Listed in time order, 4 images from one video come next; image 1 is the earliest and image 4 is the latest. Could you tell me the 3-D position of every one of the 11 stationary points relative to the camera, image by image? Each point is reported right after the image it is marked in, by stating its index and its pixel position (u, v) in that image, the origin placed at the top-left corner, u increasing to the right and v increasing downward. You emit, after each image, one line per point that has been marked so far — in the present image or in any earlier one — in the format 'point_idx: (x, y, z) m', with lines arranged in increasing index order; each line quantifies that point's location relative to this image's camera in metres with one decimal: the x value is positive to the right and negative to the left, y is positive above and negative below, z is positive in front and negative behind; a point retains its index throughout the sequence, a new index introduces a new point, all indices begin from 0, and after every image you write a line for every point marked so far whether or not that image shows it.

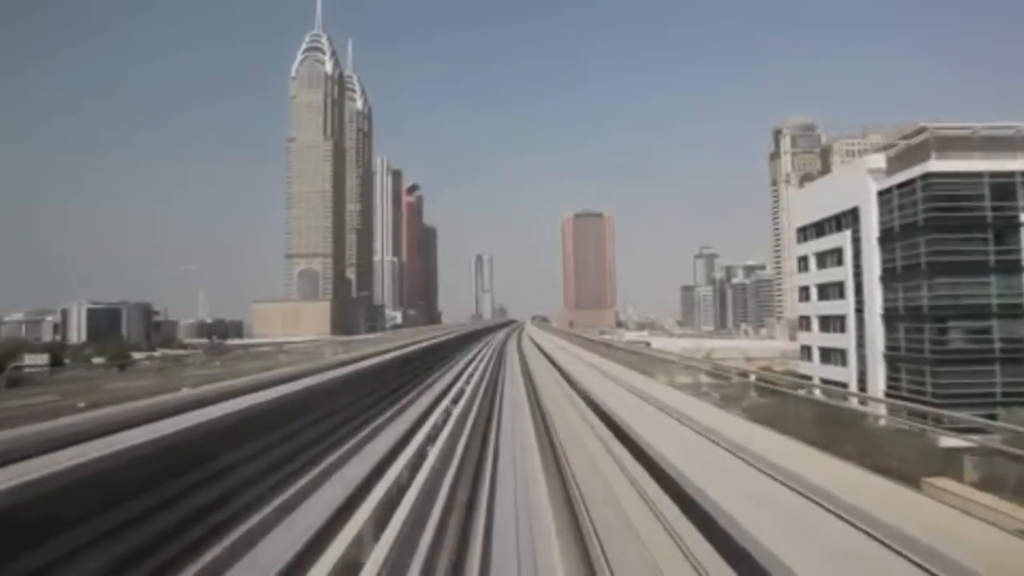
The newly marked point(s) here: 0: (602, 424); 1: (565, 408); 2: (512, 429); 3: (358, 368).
0: (+1.6, -2.4, +16.0) m
1: (+1.2, -2.5, +19.1) m
2: (+0.1, -2.7, +17.3) m
3: (-3.0, -1.4, +17.1) m
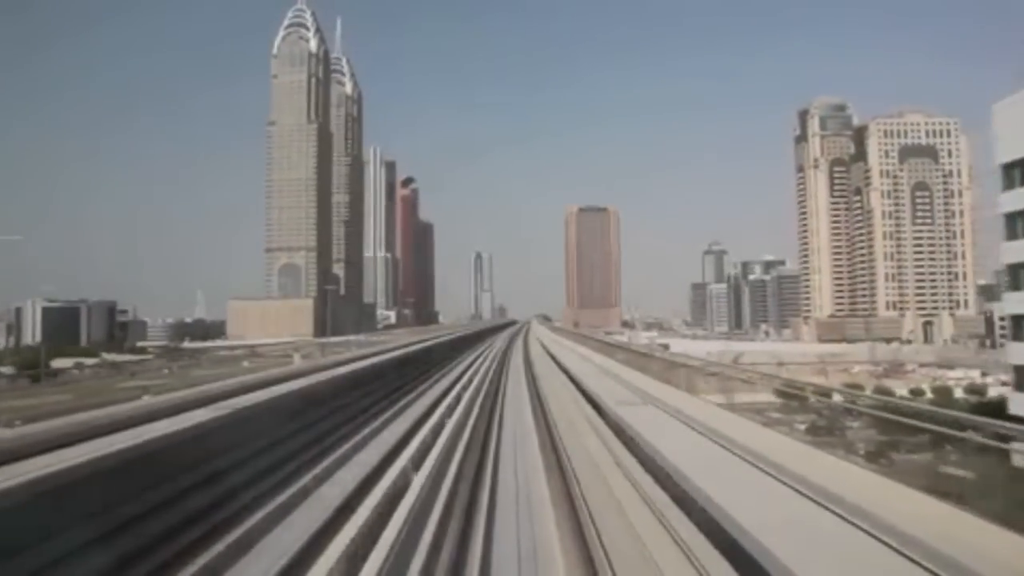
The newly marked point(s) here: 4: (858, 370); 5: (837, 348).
0: (+1.6, -2.3, +14.8) m
1: (+1.2, -2.5, +17.9) m
2: (+0.1, -2.6, +16.1) m
3: (-3.0, -1.4, +15.8) m
4: (+3.4, -0.8, +8.3) m
5: (+3.8, -0.7, +9.9) m
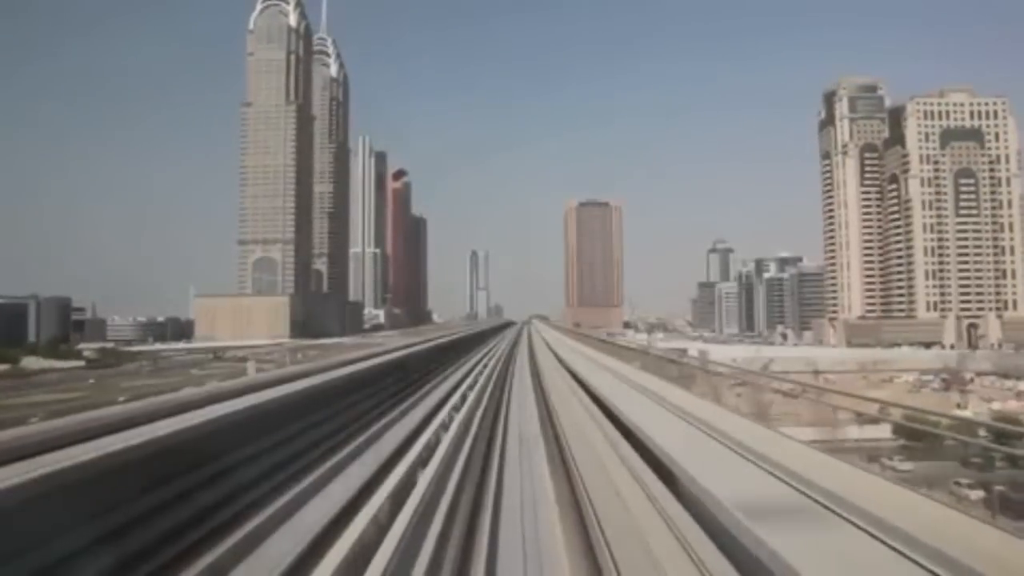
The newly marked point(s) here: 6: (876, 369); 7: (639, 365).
0: (+1.6, -2.3, +13.6) m
1: (+1.1, -2.4, +16.7) m
2: (0.0, -2.6, +15.0) m
3: (-3.1, -1.3, +14.7) m
4: (+3.4, -0.8, +7.2) m
5: (+3.8, -0.7, +8.8) m
6: (+3.4, -0.7, +7.8) m
7: (+2.8, -1.8, +19.0) m
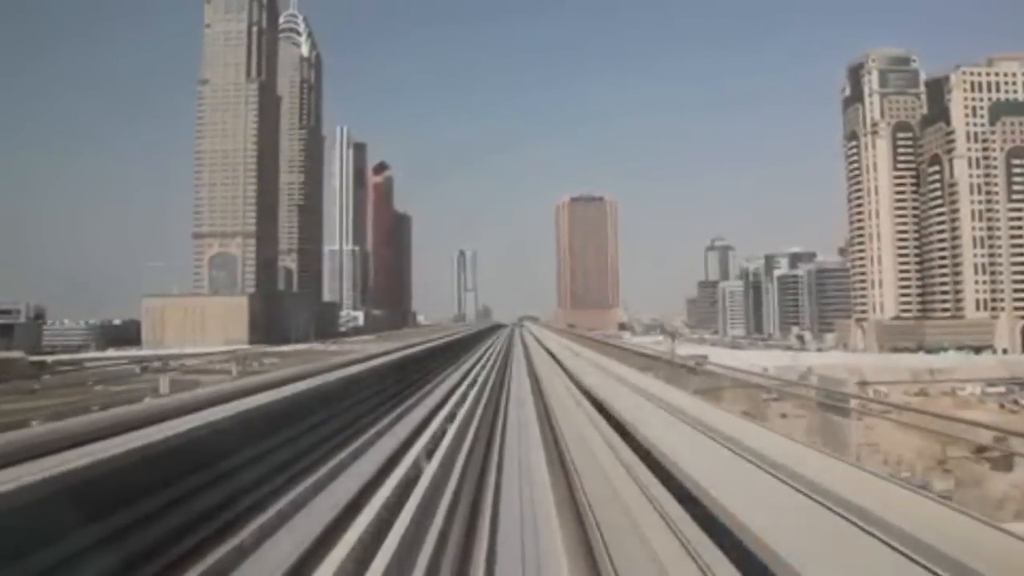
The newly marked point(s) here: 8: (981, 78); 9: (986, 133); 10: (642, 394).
0: (+1.4, -2.3, +12.4) m
1: (+0.9, -2.4, +15.5) m
2: (-0.2, -2.6, +13.7) m
3: (-3.2, -1.3, +13.4) m
4: (+3.3, -0.7, +6.0) m
5: (+3.7, -0.6, +7.6) m
6: (+3.3, -0.7, +6.6) m
7: (+2.6, -1.8, +17.8) m
8: (+4.9, +2.2, +8.8) m
9: (+4.7, +1.5, +8.5) m
10: (+2.1, -1.9, +13.6) m
